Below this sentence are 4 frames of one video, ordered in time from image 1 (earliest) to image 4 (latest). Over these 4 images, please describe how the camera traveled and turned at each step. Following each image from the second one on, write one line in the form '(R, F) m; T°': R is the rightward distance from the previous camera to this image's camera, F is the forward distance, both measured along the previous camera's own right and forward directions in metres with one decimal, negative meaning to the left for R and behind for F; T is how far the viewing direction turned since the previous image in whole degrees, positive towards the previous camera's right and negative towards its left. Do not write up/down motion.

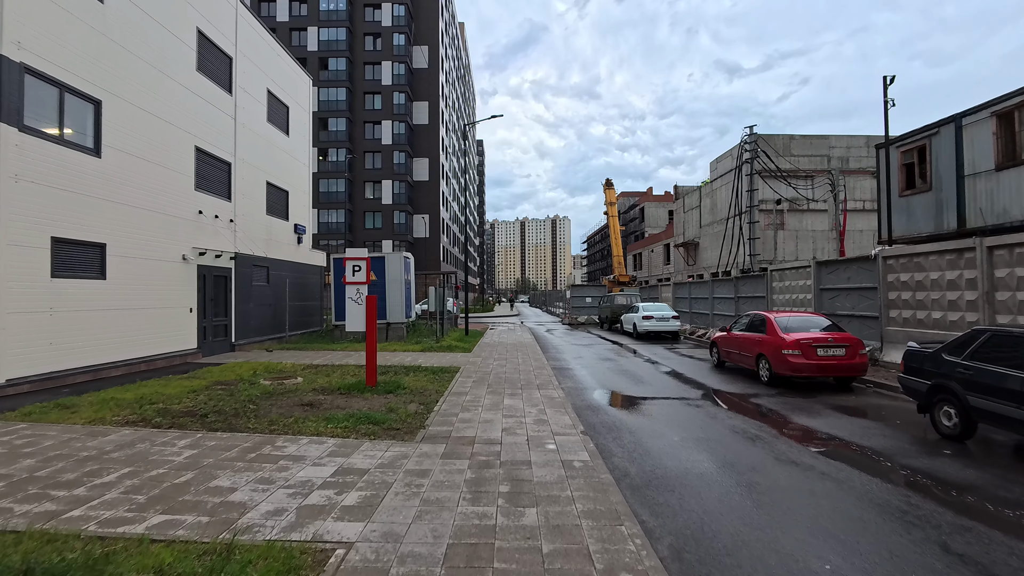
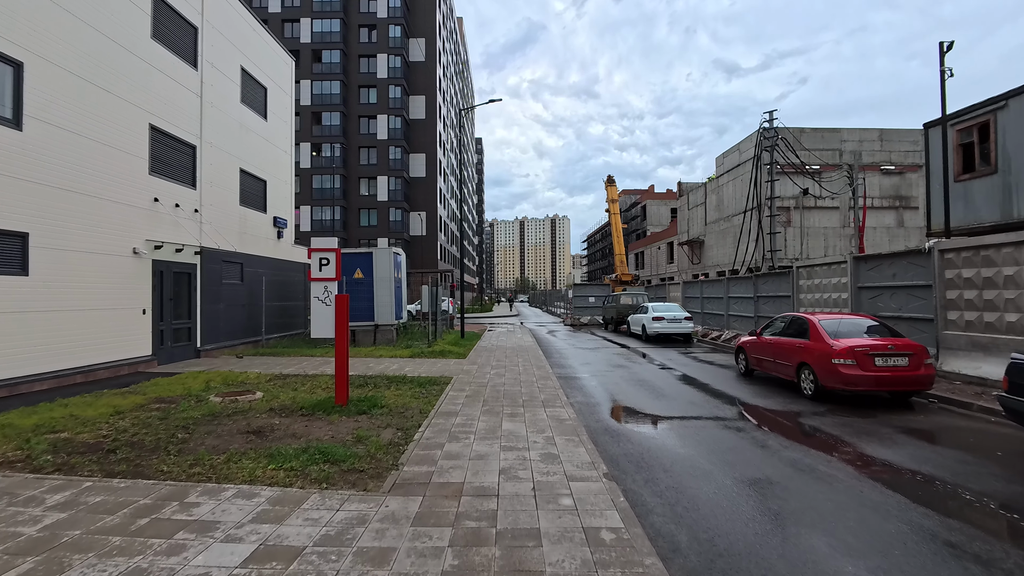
(0.0, +1.4) m; 0°
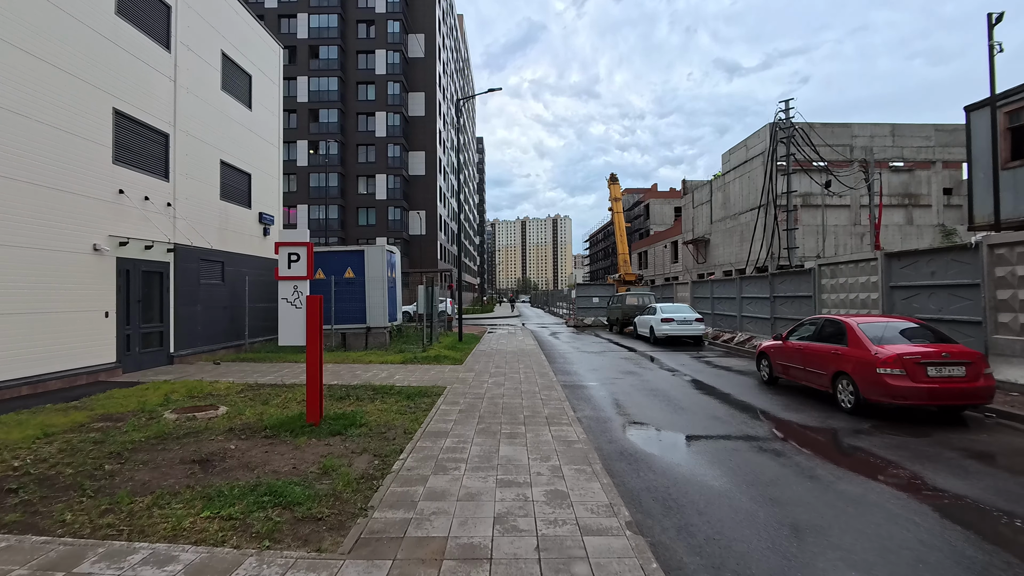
(0.0, +0.9) m; 0°
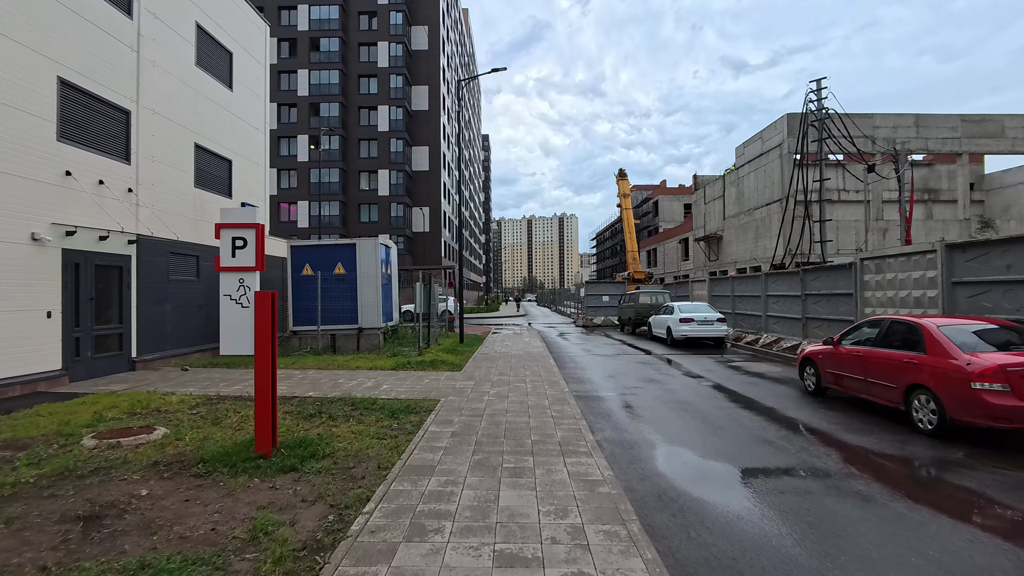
(0.0, +1.3) m; -1°
